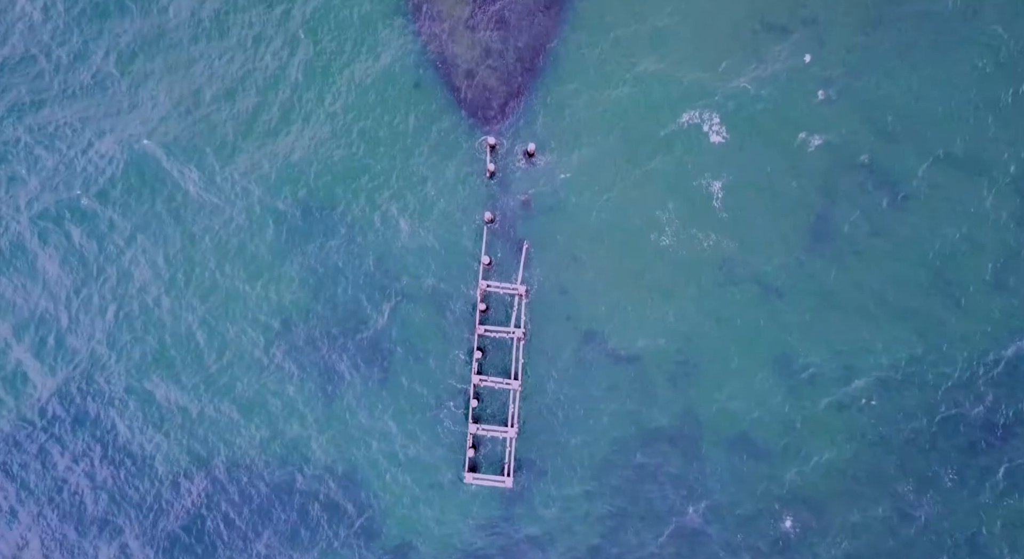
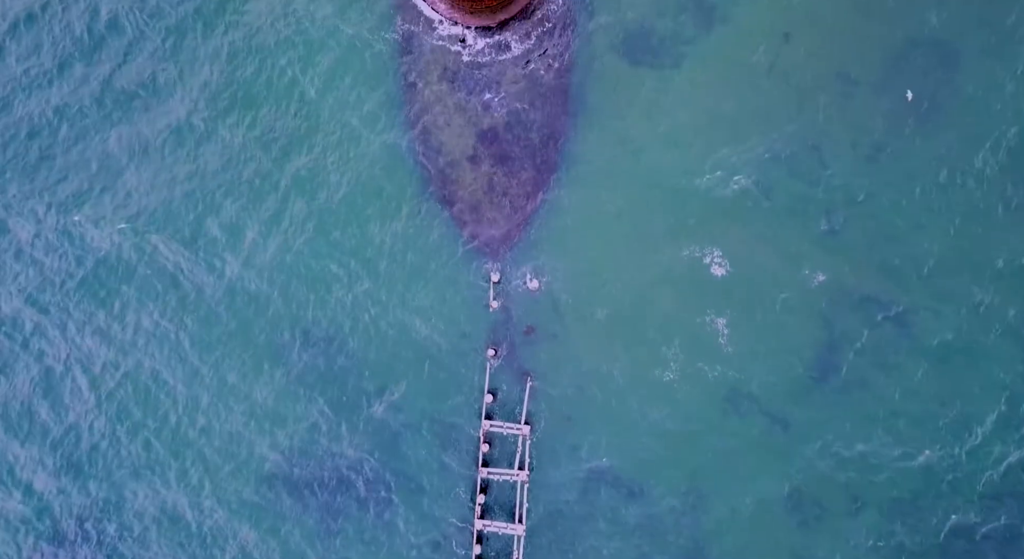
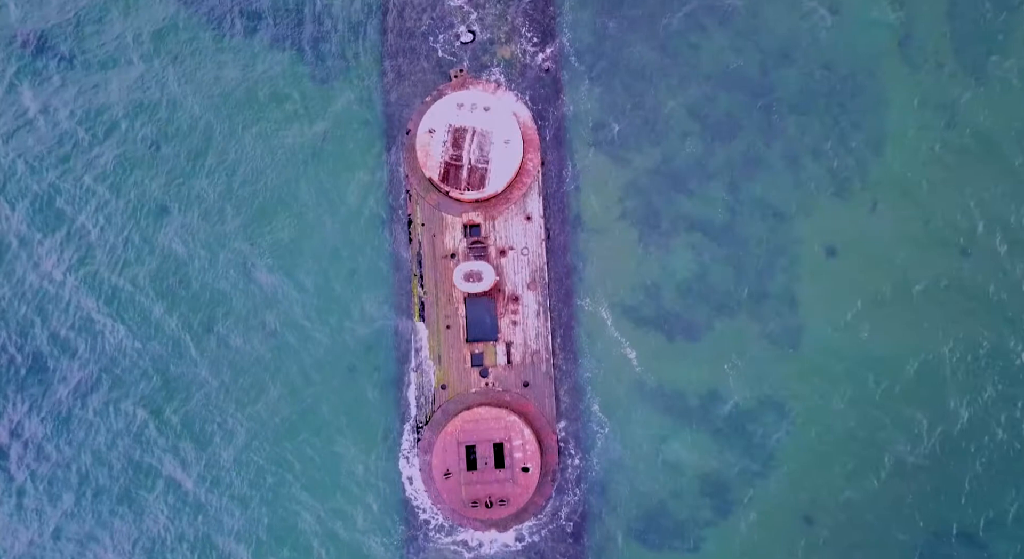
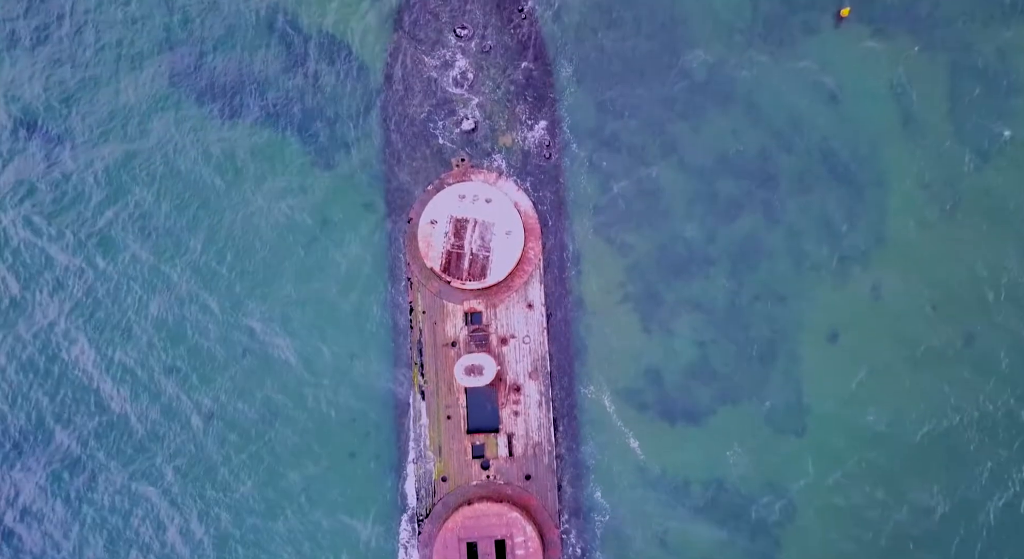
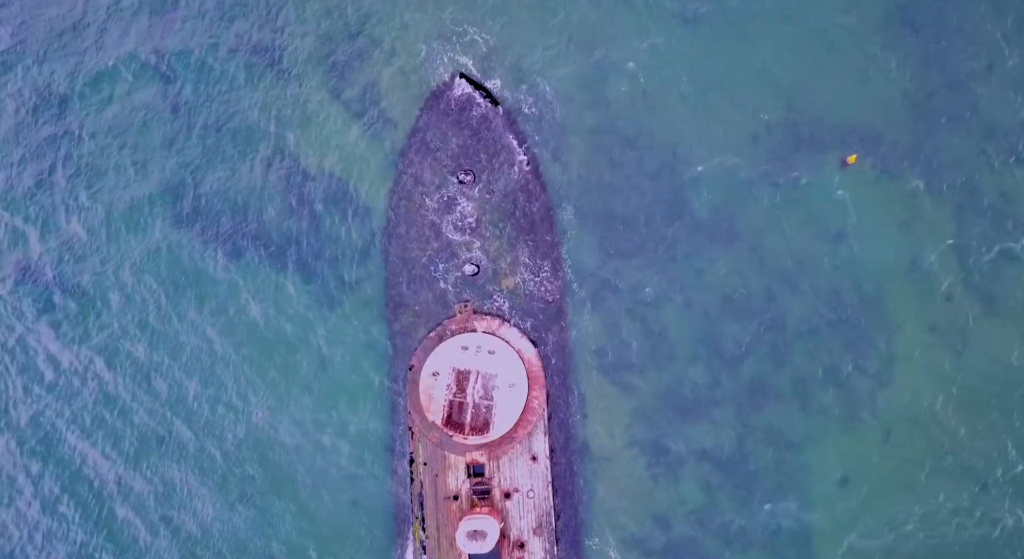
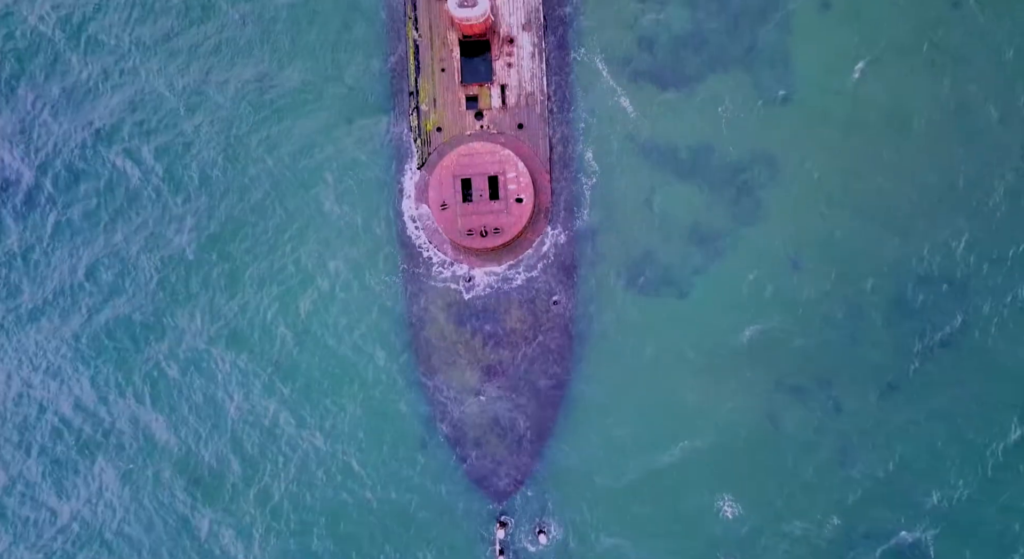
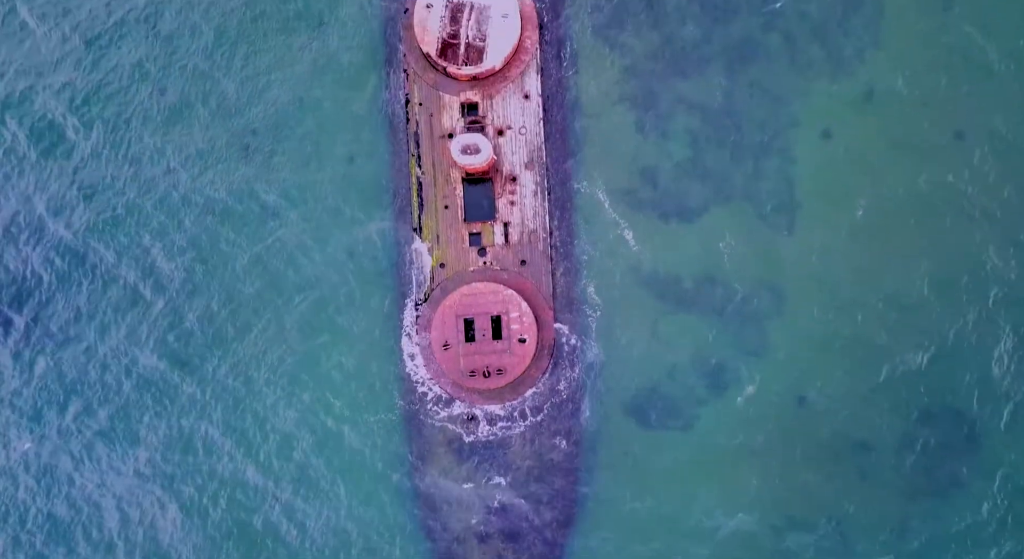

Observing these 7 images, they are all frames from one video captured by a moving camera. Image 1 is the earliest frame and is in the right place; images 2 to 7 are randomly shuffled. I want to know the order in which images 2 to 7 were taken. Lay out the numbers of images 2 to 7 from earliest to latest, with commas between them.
2, 6, 7, 3, 4, 5
